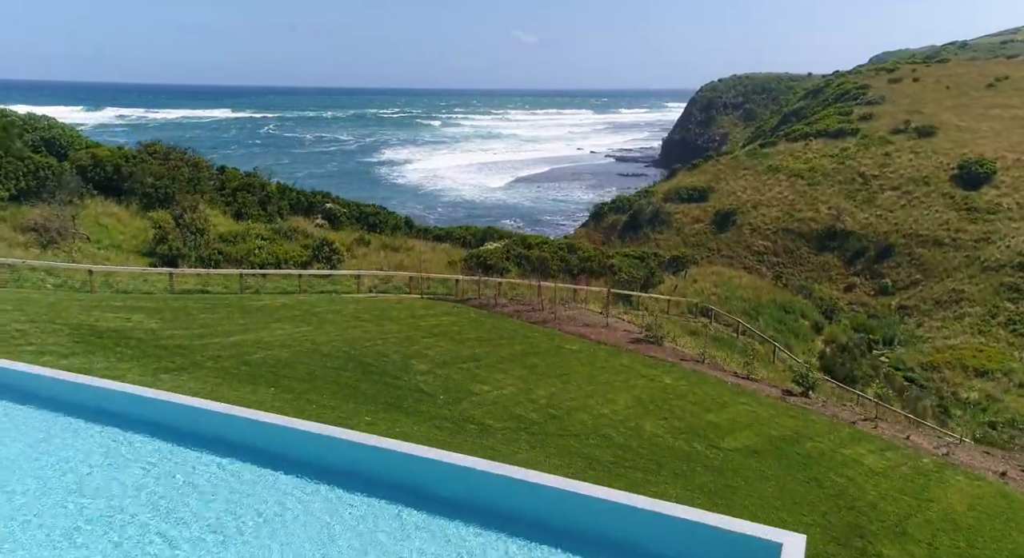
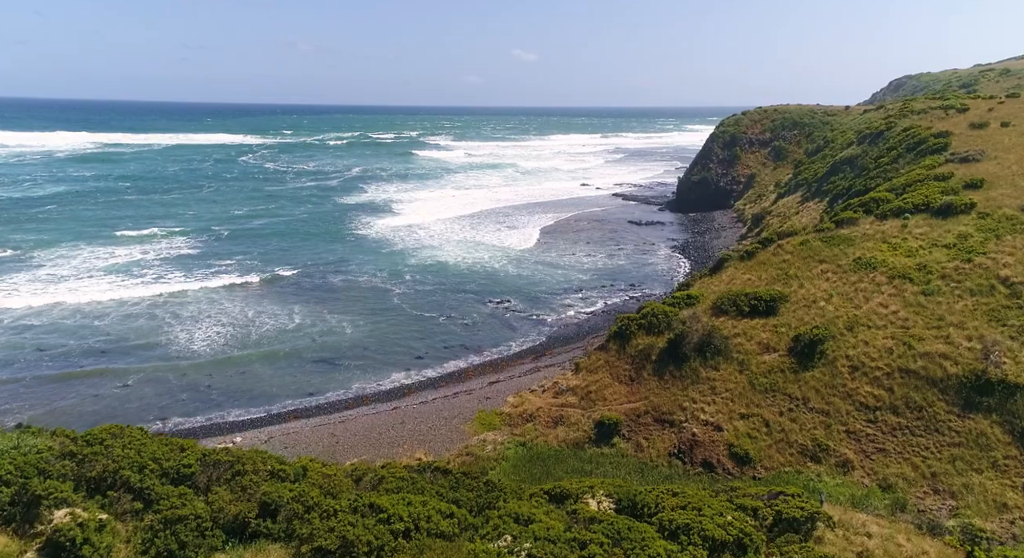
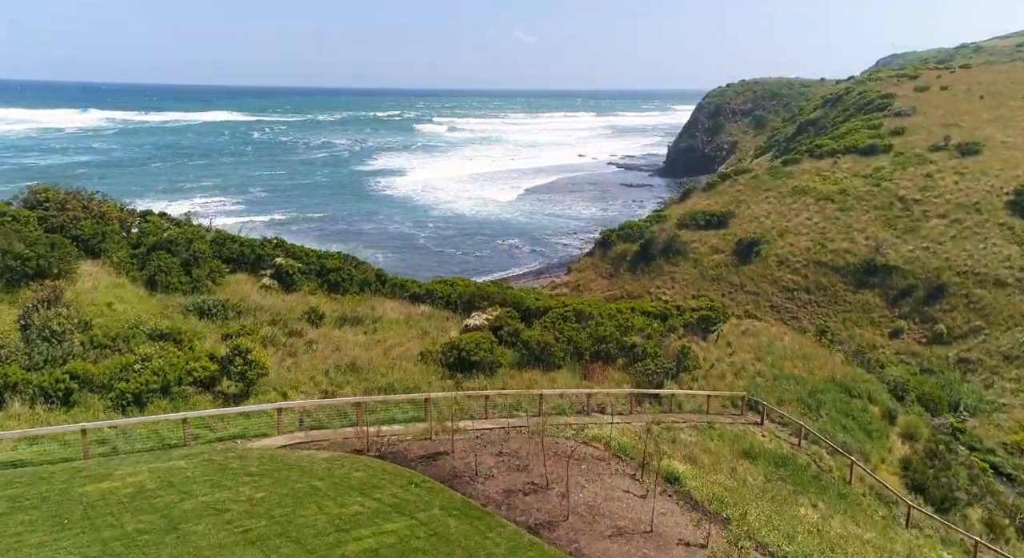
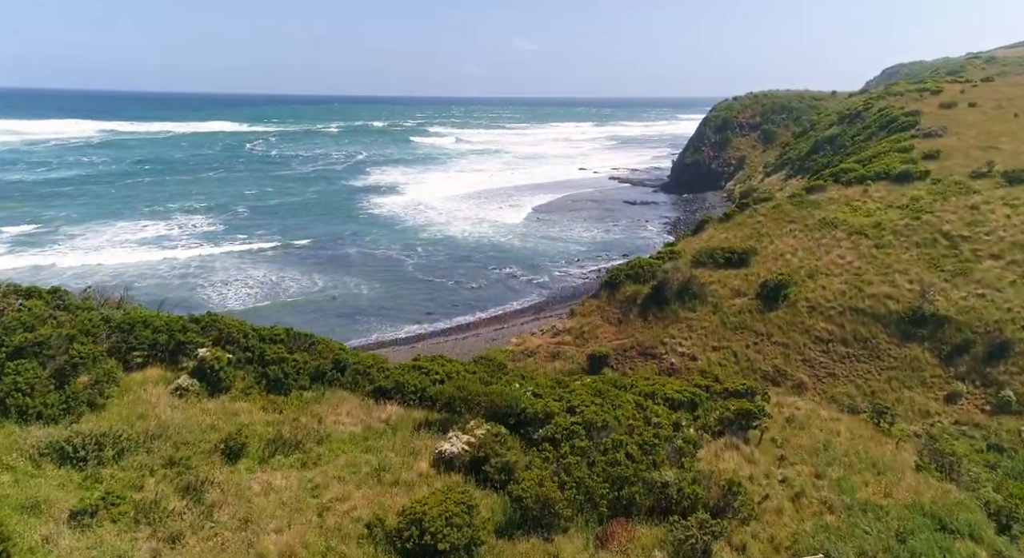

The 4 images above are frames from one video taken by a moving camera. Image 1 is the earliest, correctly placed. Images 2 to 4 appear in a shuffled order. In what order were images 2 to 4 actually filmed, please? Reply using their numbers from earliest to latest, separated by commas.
3, 4, 2
